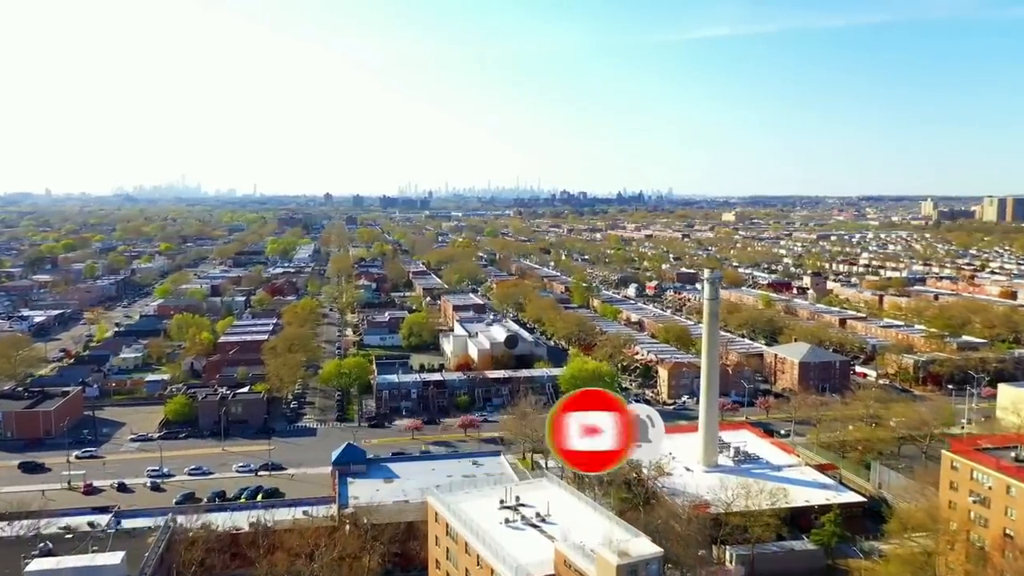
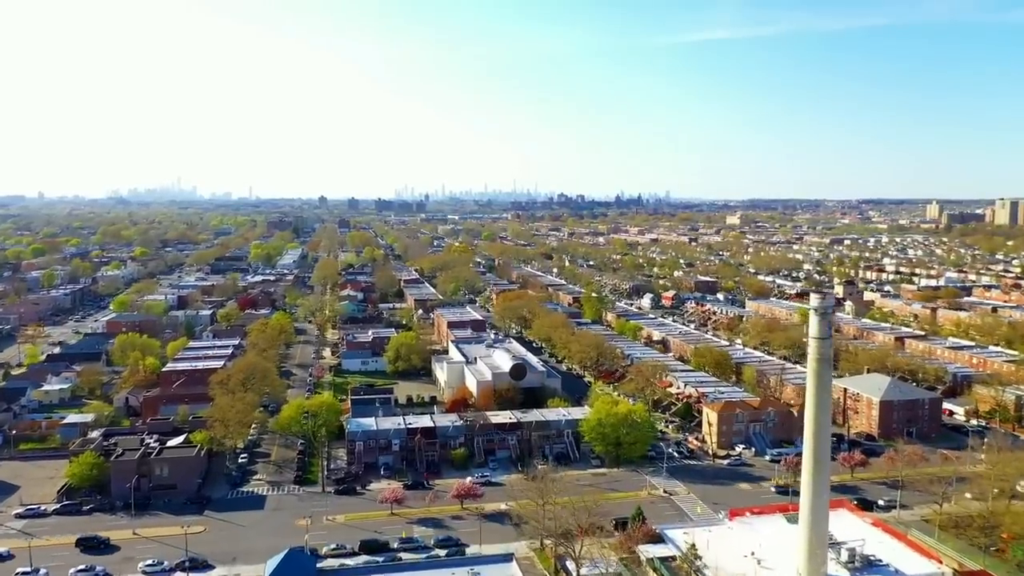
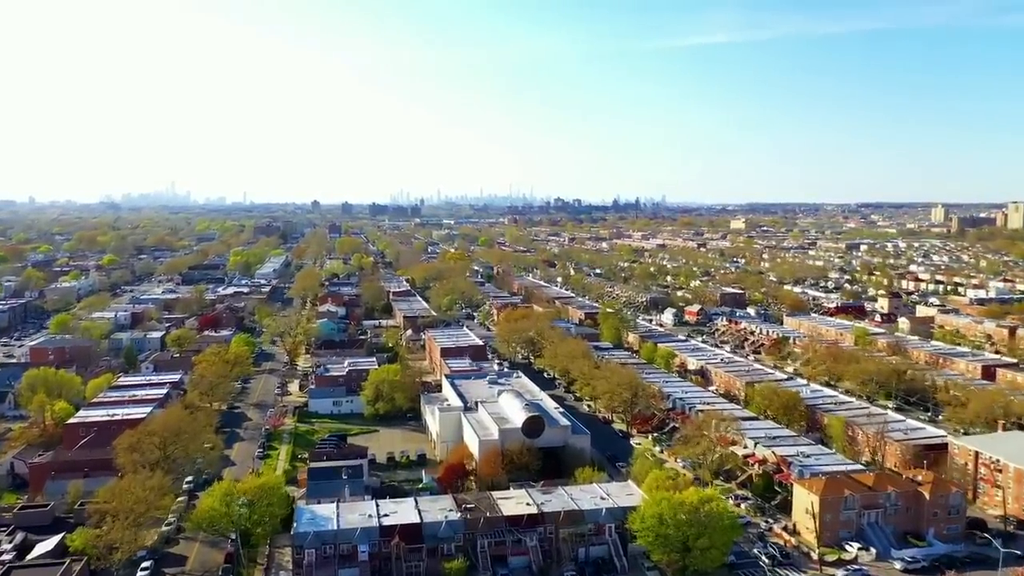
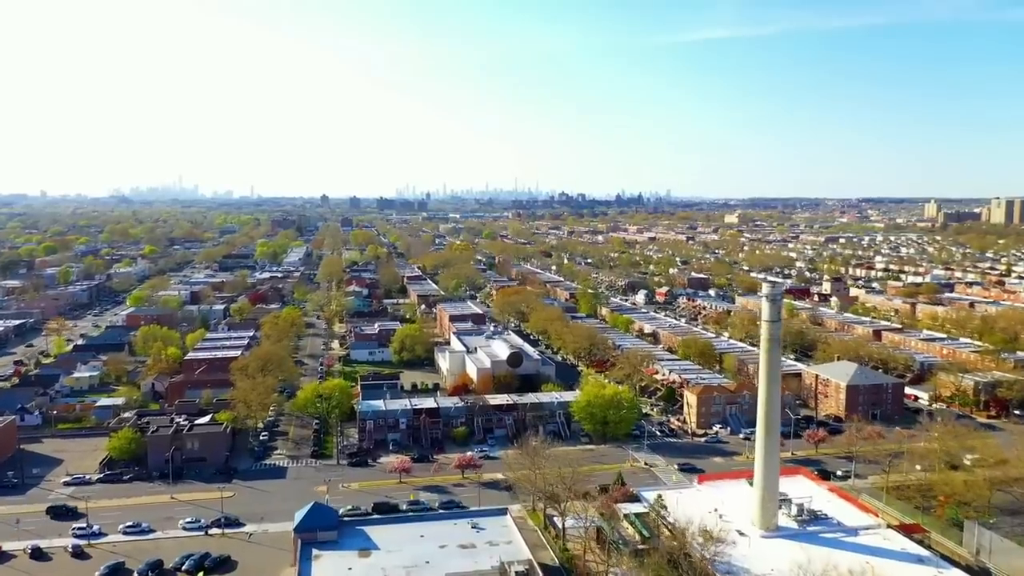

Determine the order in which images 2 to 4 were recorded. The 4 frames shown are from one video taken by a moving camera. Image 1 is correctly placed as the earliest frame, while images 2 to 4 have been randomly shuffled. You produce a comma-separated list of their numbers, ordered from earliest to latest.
4, 2, 3
